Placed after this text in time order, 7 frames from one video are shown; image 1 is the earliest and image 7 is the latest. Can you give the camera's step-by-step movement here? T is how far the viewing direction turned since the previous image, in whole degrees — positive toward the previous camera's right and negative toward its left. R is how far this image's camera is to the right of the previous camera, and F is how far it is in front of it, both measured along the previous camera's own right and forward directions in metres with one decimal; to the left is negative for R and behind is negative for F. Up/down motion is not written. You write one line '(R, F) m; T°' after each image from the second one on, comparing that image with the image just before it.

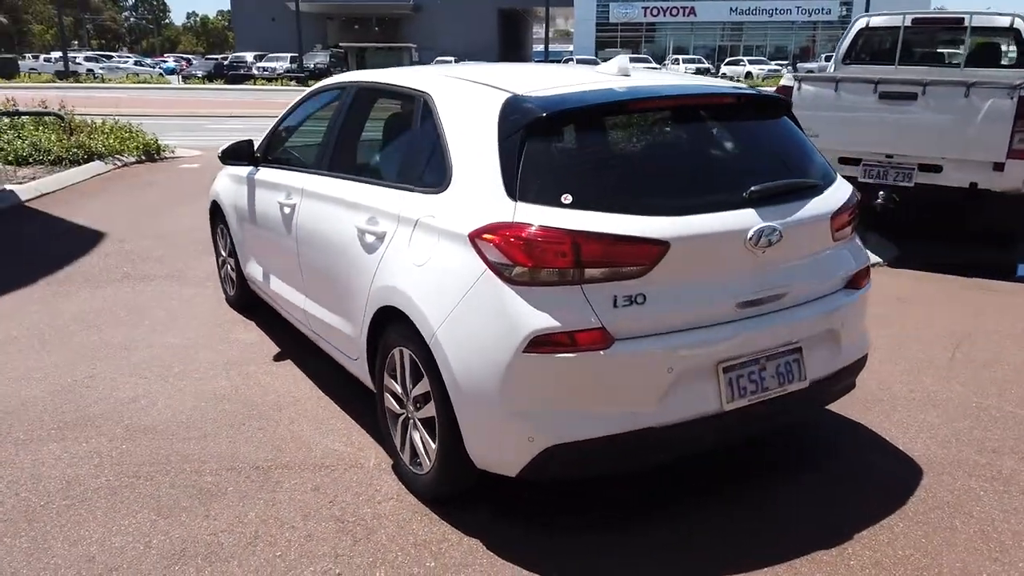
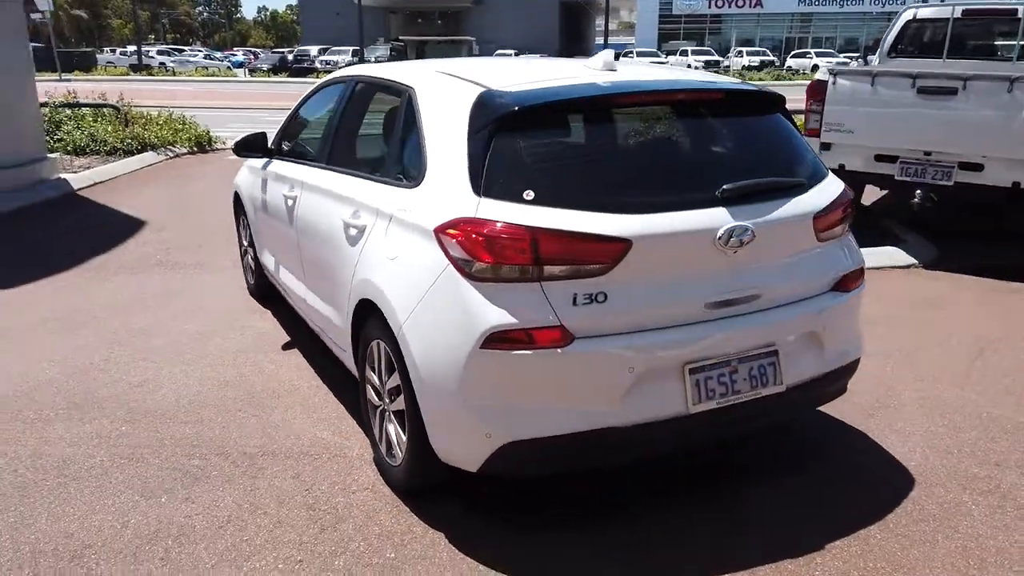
(+0.4, 0.0) m; -4°
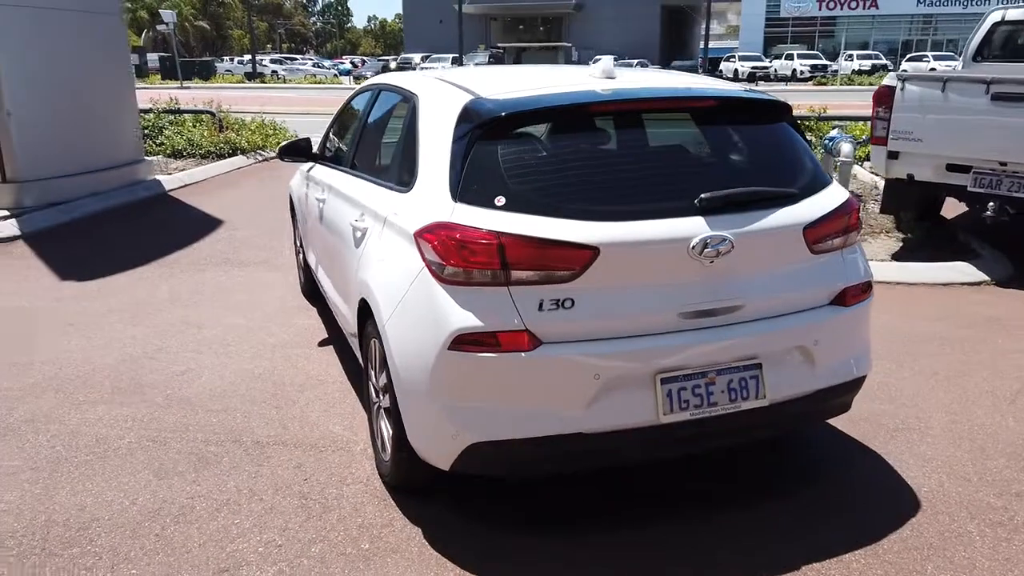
(+0.5, 0.0) m; -7°
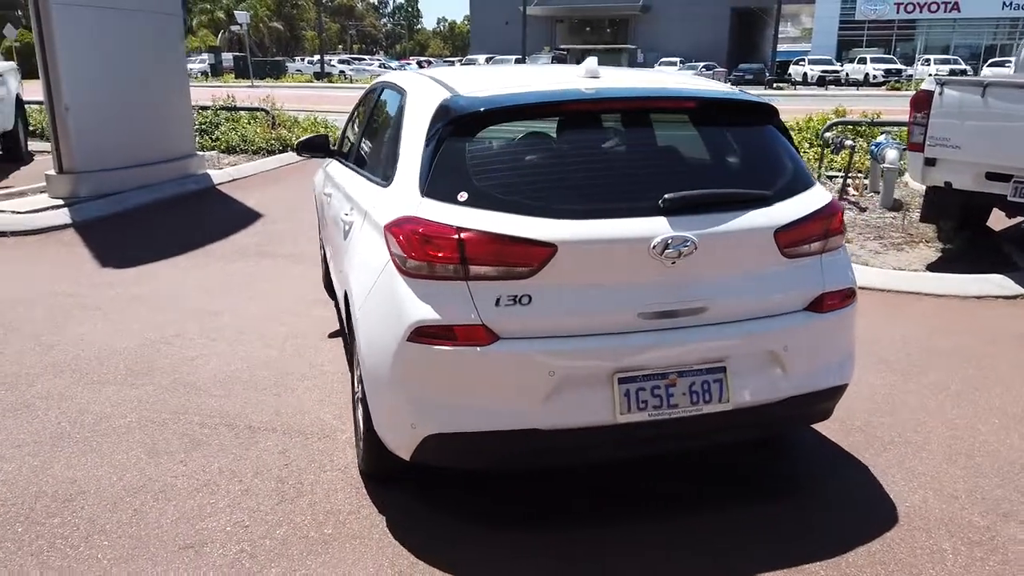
(+0.4, 0.0) m; -4°
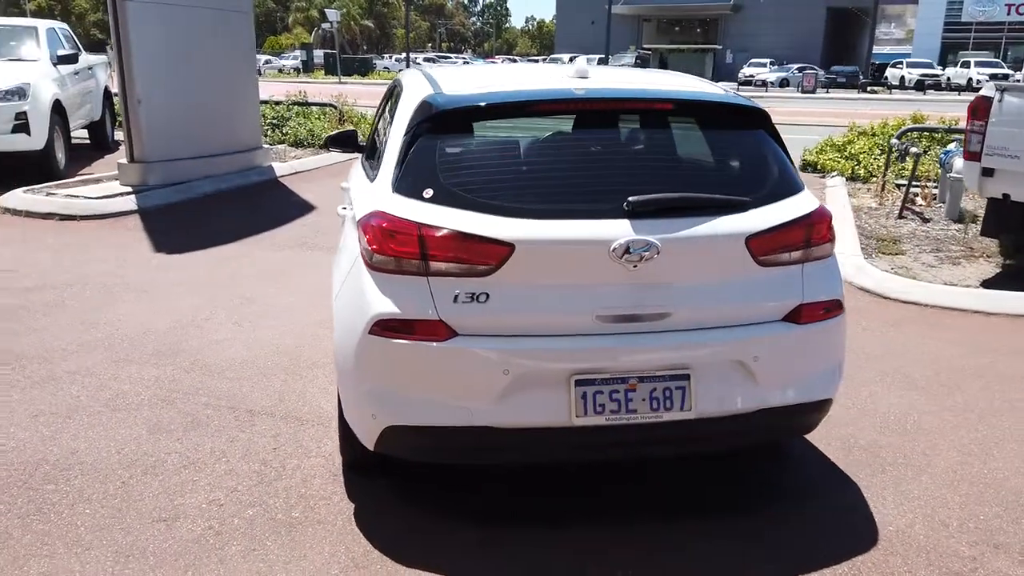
(+0.5, 0.0) m; -6°
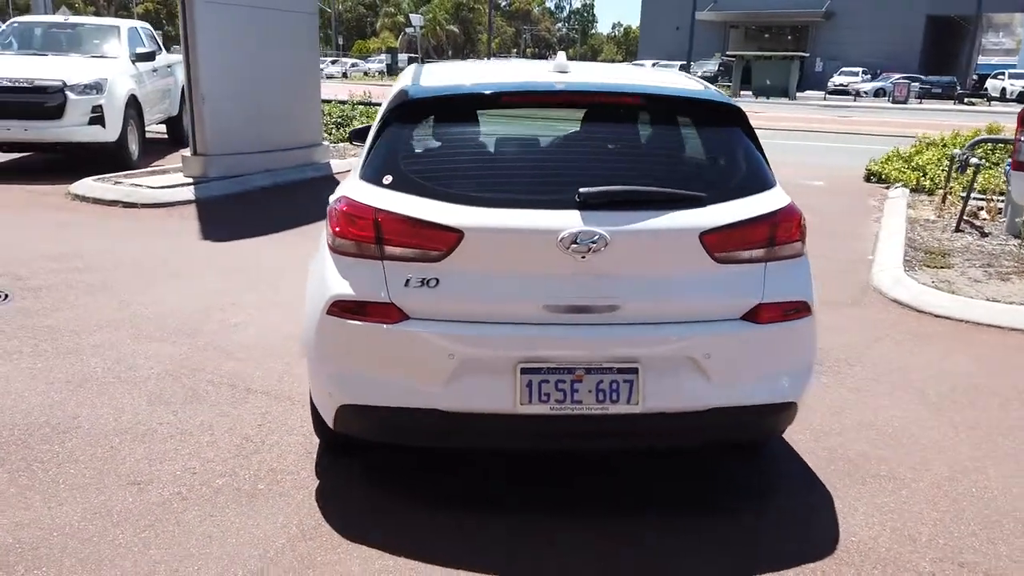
(+0.5, 0.0) m; -6°
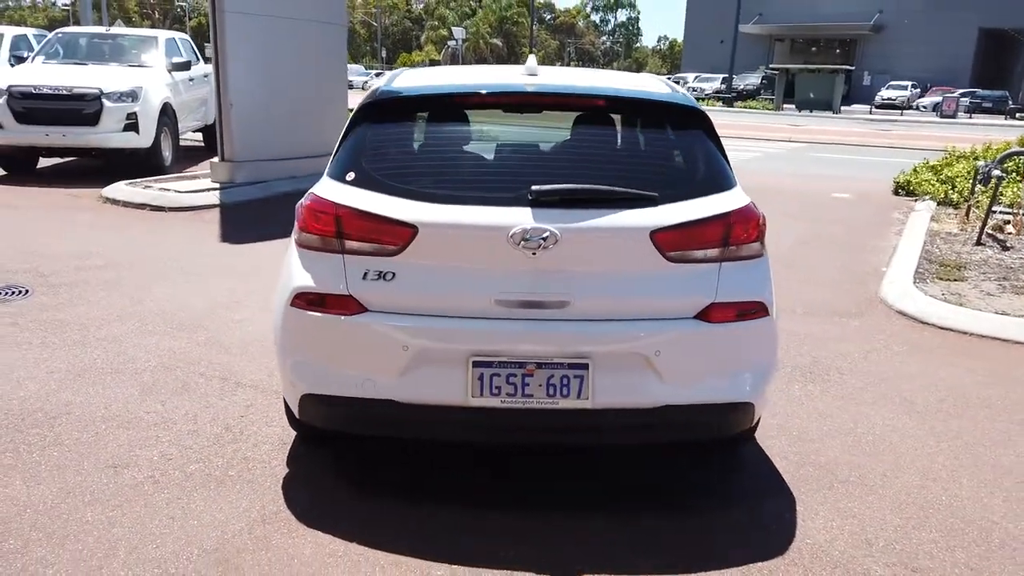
(+0.3, -0.1) m; -3°
